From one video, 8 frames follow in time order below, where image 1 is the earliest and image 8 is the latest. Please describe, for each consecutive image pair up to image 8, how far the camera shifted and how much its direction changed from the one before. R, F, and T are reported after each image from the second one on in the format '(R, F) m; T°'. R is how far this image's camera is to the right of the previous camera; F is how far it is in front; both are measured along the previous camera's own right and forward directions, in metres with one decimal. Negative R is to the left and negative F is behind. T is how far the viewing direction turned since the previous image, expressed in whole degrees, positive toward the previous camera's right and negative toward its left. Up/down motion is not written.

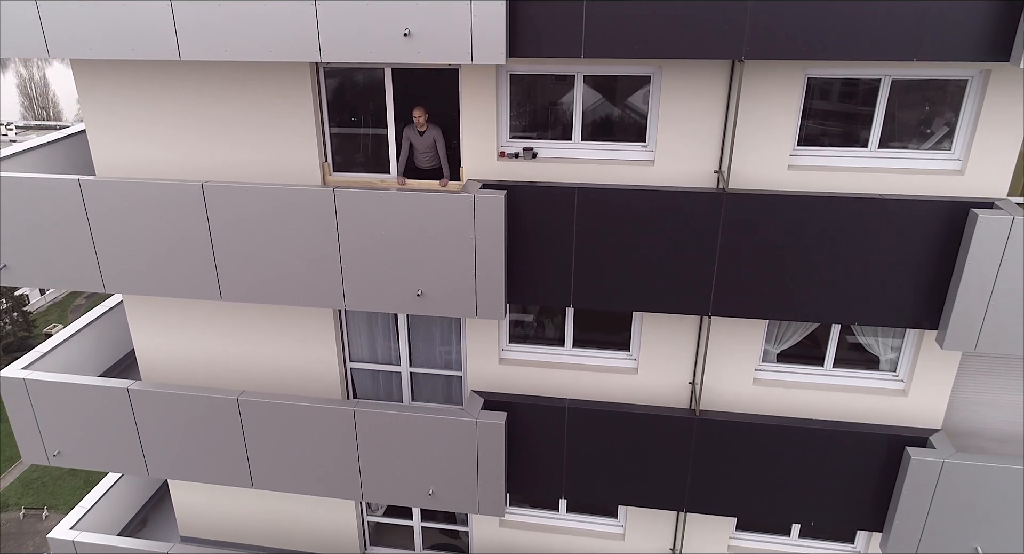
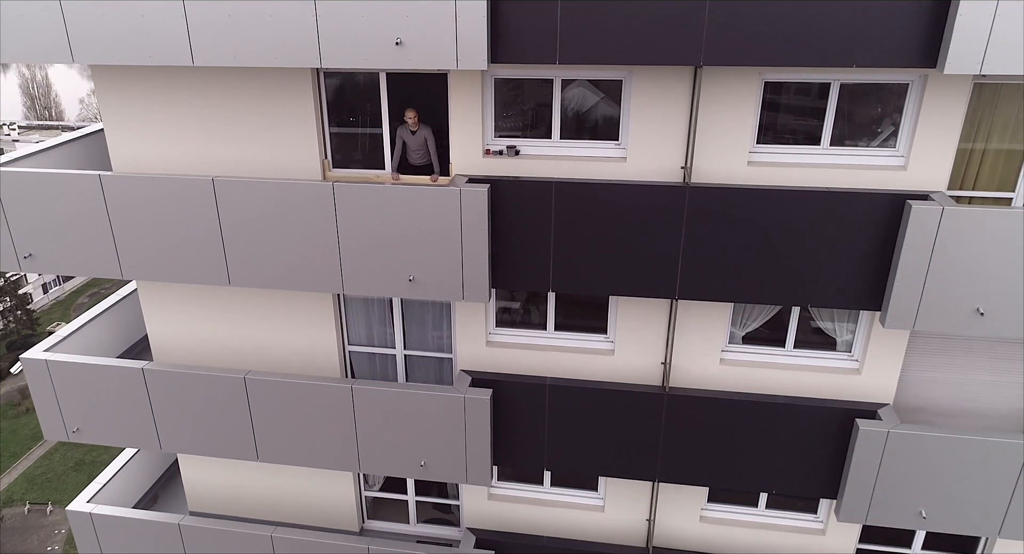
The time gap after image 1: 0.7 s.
(+0.1, -0.7) m; 0°
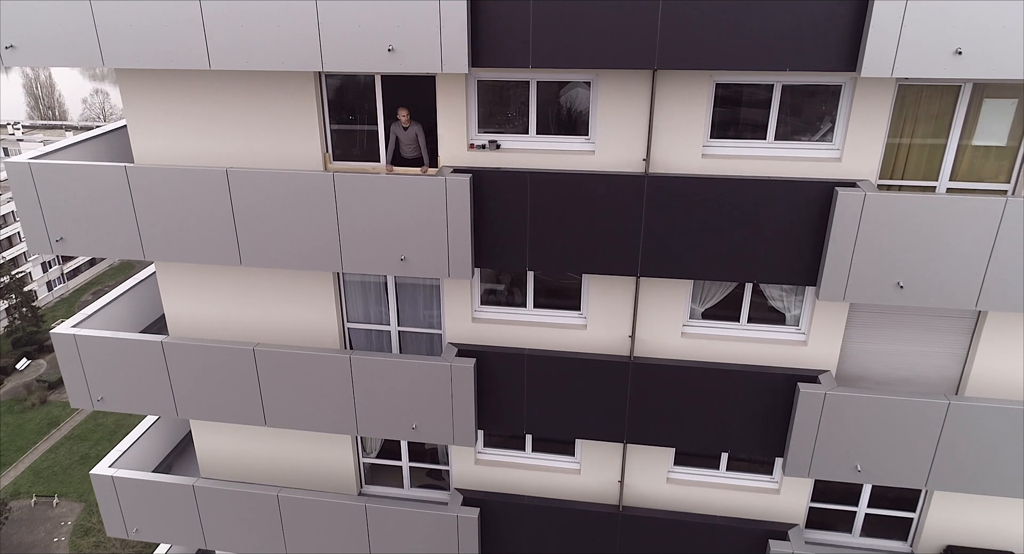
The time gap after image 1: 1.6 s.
(+0.1, -0.9) m; 0°
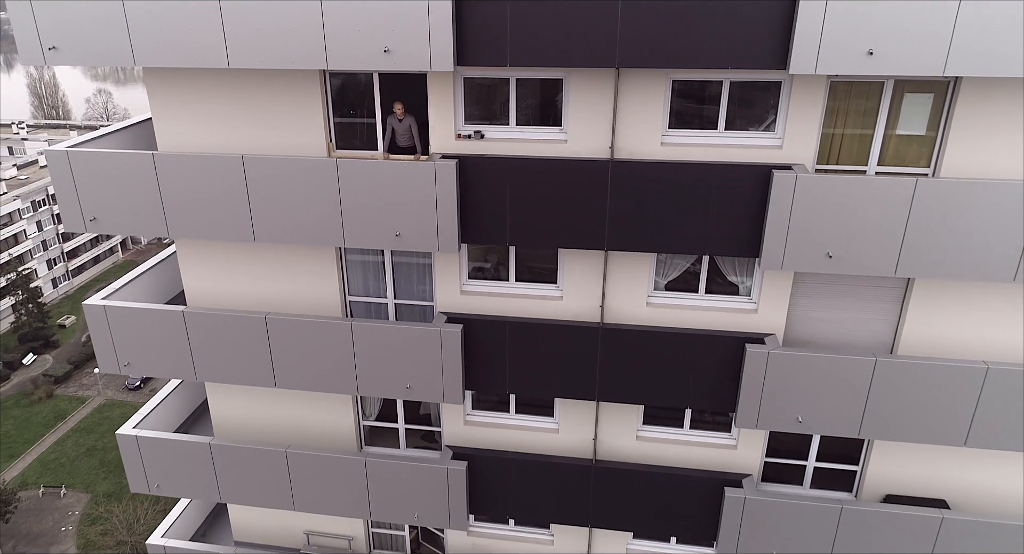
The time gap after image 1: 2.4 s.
(+0.2, -1.2) m; 0°
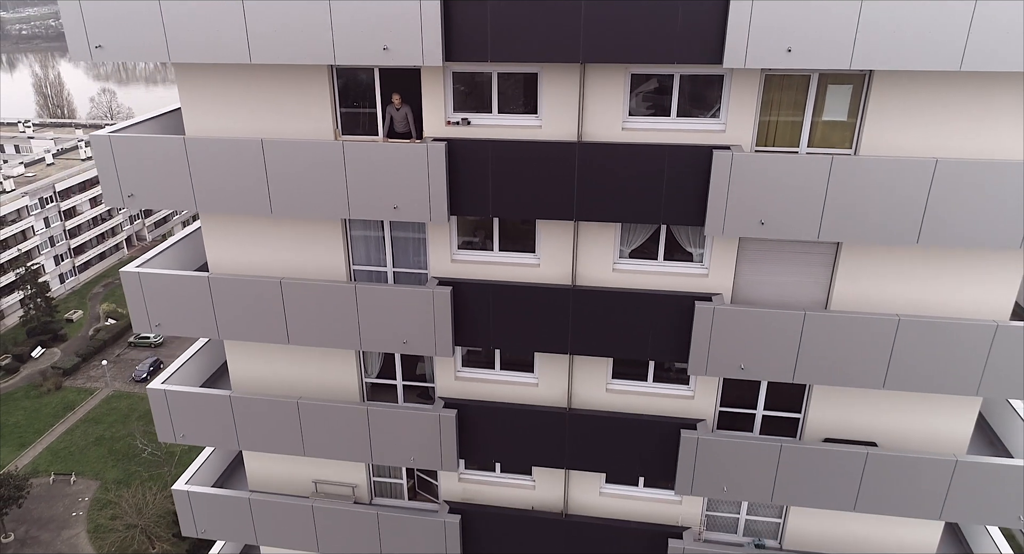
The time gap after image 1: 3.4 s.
(+0.2, -1.6) m; 0°
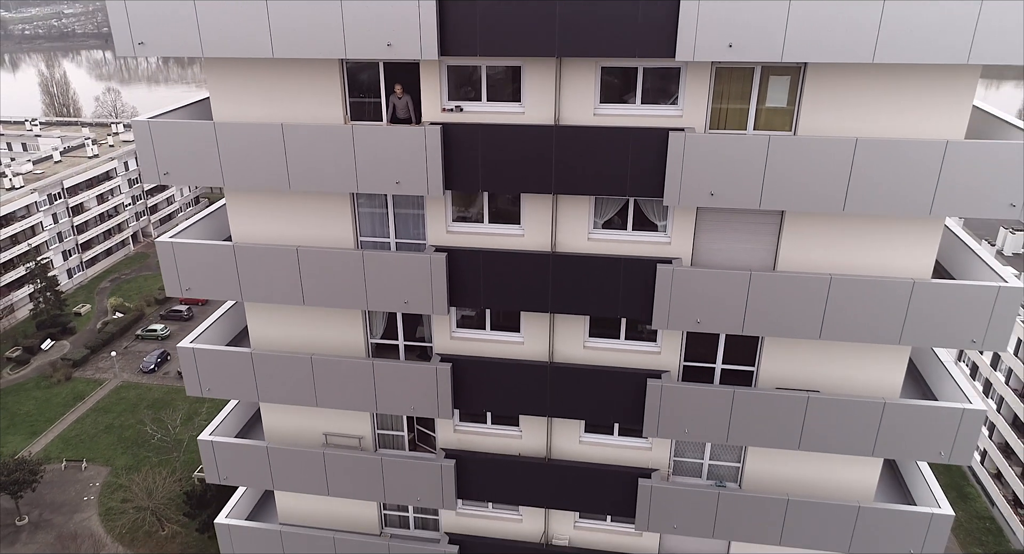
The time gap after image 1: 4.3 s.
(+0.2, -1.7) m; 0°
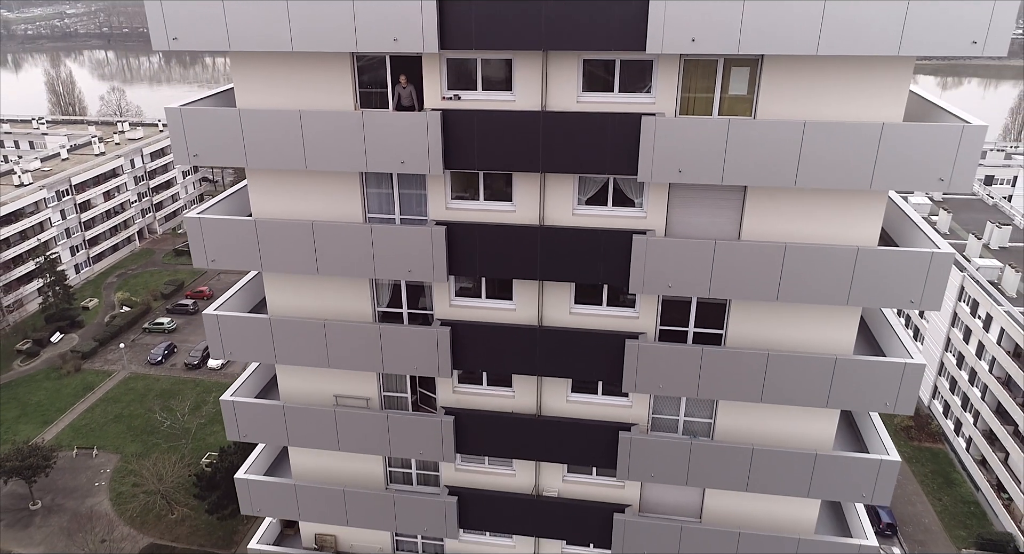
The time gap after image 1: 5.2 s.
(+0.1, -1.6) m; 0°
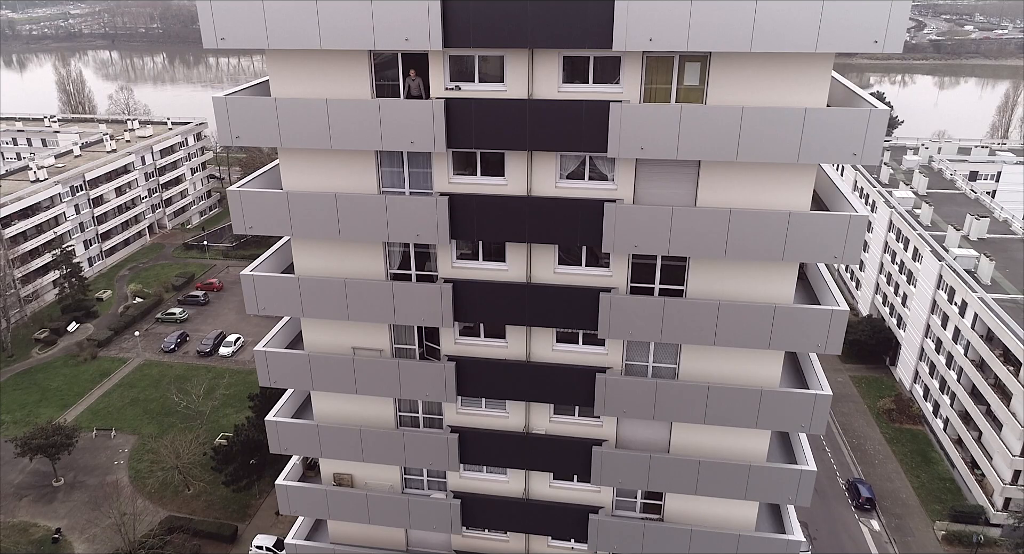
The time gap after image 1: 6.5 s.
(+0.1, -2.9) m; 0°
